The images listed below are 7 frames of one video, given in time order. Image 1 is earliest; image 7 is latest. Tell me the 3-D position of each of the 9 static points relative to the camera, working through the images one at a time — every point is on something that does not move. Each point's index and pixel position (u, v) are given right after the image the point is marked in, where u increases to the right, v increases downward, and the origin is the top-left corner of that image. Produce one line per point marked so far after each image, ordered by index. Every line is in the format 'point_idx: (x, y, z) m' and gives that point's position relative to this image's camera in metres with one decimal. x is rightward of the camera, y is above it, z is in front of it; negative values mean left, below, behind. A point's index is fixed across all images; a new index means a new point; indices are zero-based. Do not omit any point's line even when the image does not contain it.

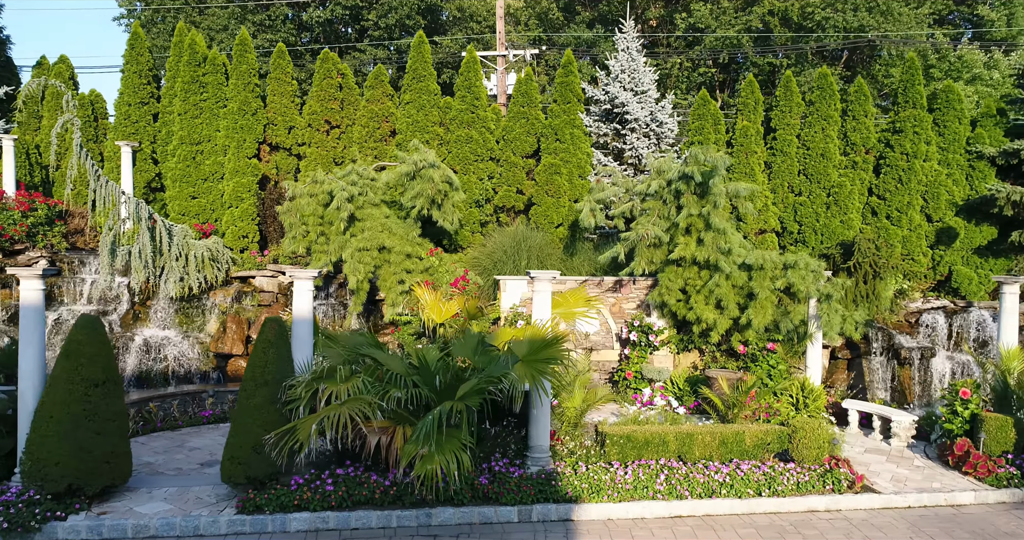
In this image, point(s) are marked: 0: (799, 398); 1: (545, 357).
0: (+3.3, -1.5, +10.0) m
1: (+0.2, -0.7, +6.5) m
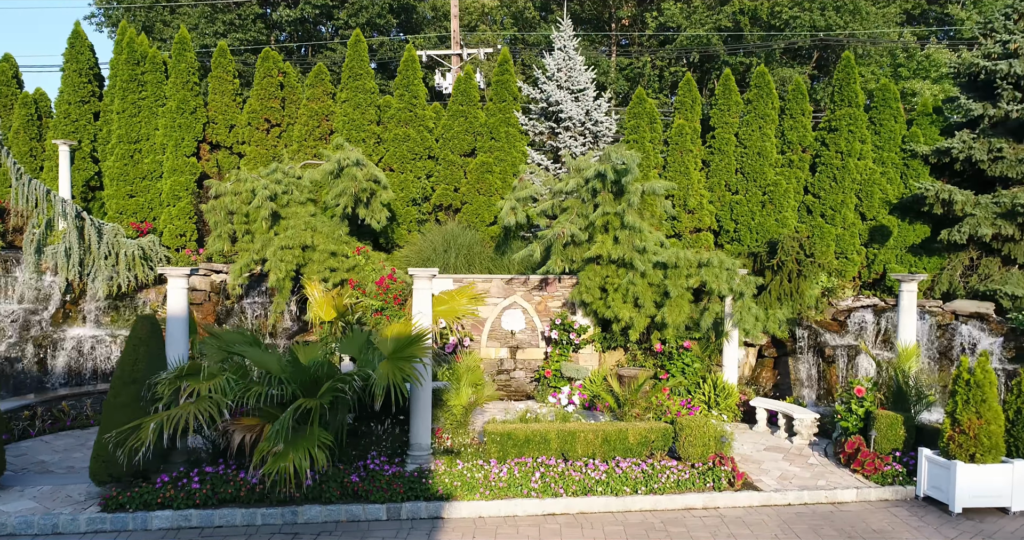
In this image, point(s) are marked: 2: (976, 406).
0: (+2.3, -1.5, +10.0) m
1: (-0.8, -0.6, +6.5) m
2: (+3.8, -1.1, +7.1) m
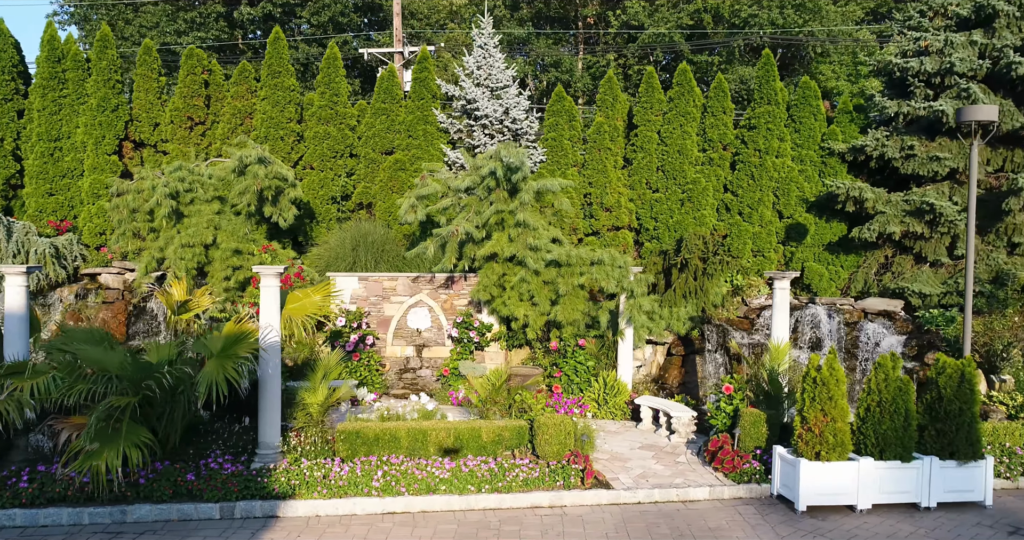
0: (+1.0, -1.5, +10.0) m
1: (-2.1, -0.6, +6.4) m
2: (+2.5, -1.1, +7.0) m
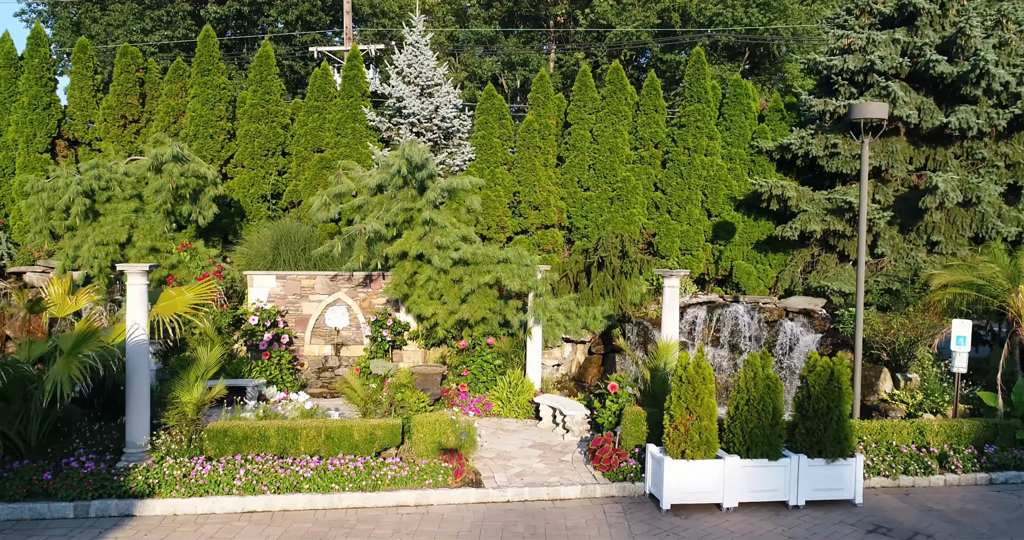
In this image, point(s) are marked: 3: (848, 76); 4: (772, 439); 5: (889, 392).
0: (-0.1, -1.4, +9.9) m
1: (-3.2, -0.6, +6.4) m
2: (+1.4, -1.1, +7.0) m
3: (+4.9, +2.8, +12.4) m
4: (+2.1, -1.4, +7.1) m
5: (+4.3, -1.4, +9.9) m
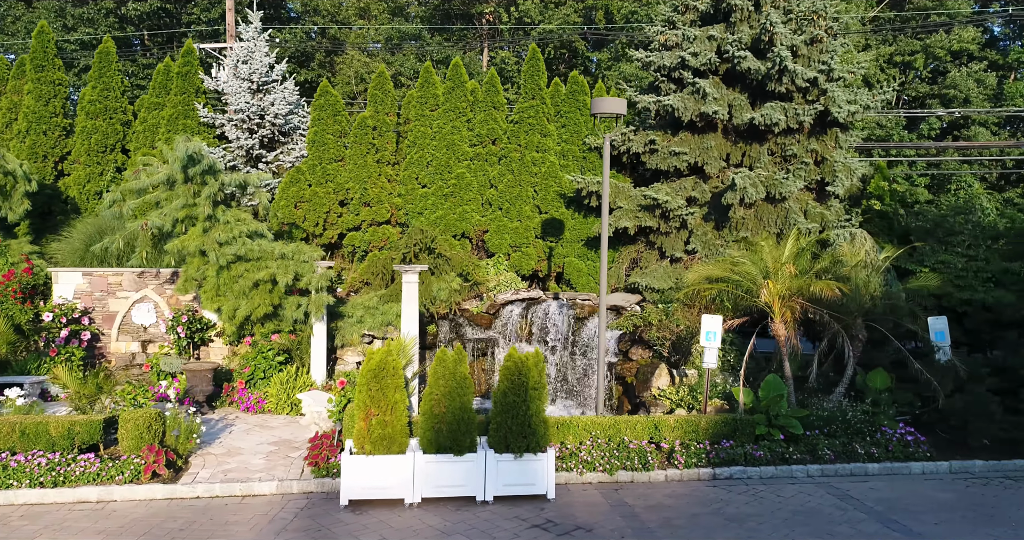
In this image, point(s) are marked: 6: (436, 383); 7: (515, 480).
0: (-2.7, -1.4, +9.9) m
1: (-5.7, -0.6, +6.3) m
2: (-1.2, -1.0, +7.0) m
3: (+2.2, +2.9, +12.4) m
4: (-0.4, -1.3, +7.0) m
5: (+1.7, -1.4, +9.9) m
6: (-0.6, -0.9, +7.1) m
7: (0.0, -1.7, +7.1) m
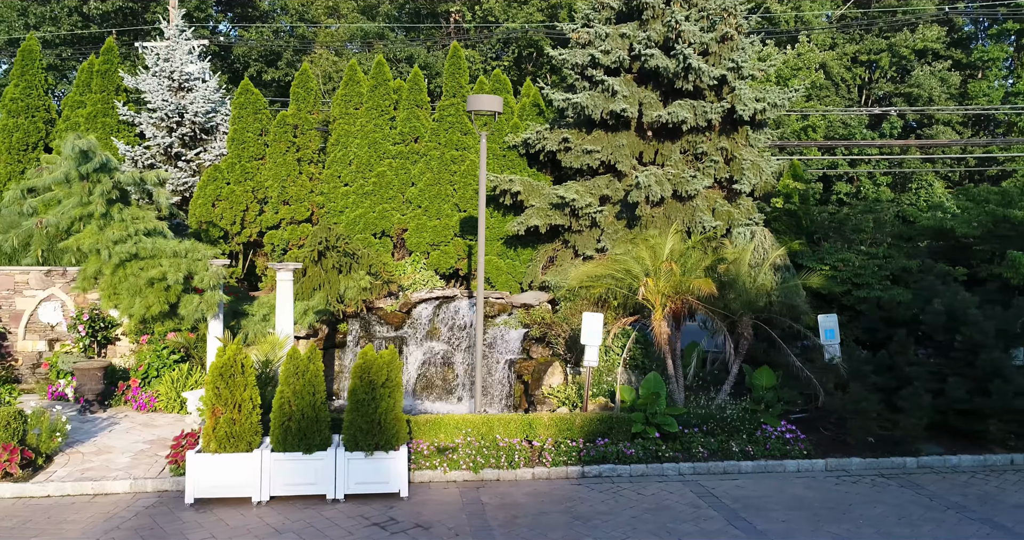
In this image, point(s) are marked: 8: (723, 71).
0: (-3.9, -1.4, +9.9) m
1: (-7.0, -0.5, +6.3) m
2: (-2.4, -1.0, +7.0) m
3: (+1.0, +2.9, +12.4) m
4: (-1.7, -1.3, +7.0) m
5: (+0.5, -1.3, +9.9) m
6: (-1.9, -0.9, +7.1) m
7: (-1.2, -1.7, +7.1) m
8: (+2.8, +2.7, +11.5) m
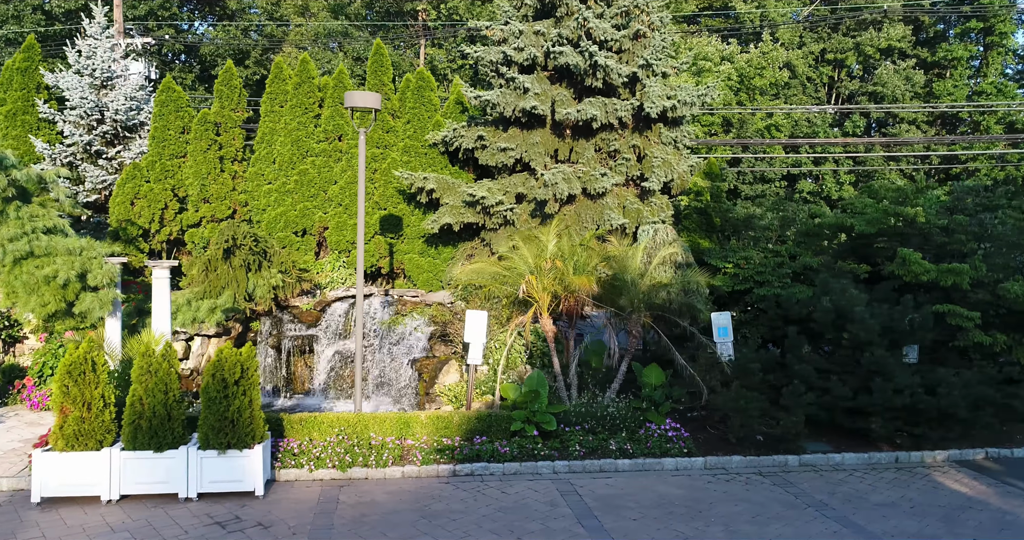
0: (-5.1, -1.3, +9.8) m
1: (-8.2, -0.5, +6.2) m
2: (-3.6, -1.0, +6.9) m
3: (-0.2, +2.9, +12.4) m
4: (-2.9, -1.3, +7.0) m
5: (-0.7, -1.3, +9.8) m
6: (-3.1, -0.9, +7.0) m
7: (-2.4, -1.7, +7.1) m
8: (+1.6, +2.7, +11.4) m
